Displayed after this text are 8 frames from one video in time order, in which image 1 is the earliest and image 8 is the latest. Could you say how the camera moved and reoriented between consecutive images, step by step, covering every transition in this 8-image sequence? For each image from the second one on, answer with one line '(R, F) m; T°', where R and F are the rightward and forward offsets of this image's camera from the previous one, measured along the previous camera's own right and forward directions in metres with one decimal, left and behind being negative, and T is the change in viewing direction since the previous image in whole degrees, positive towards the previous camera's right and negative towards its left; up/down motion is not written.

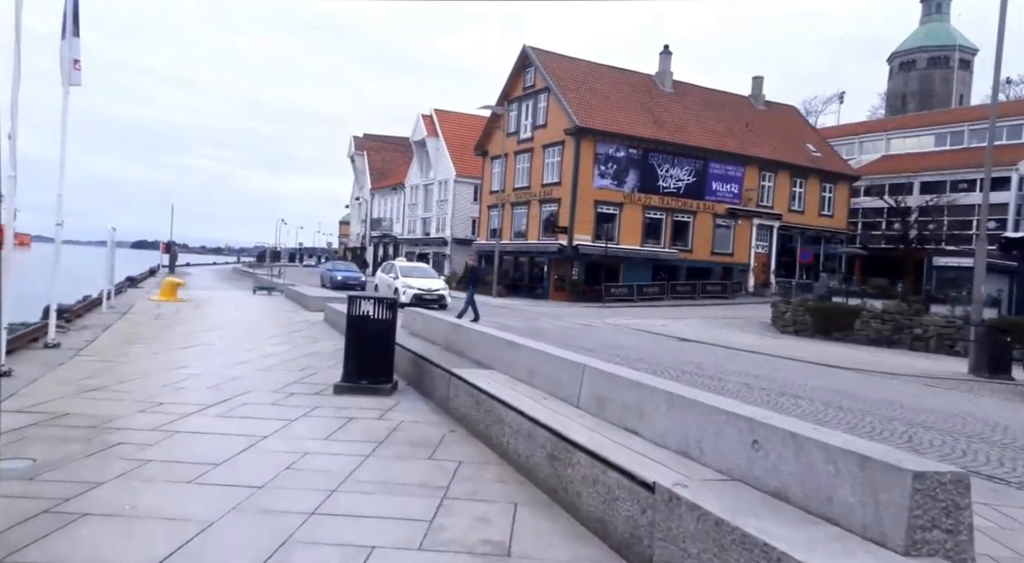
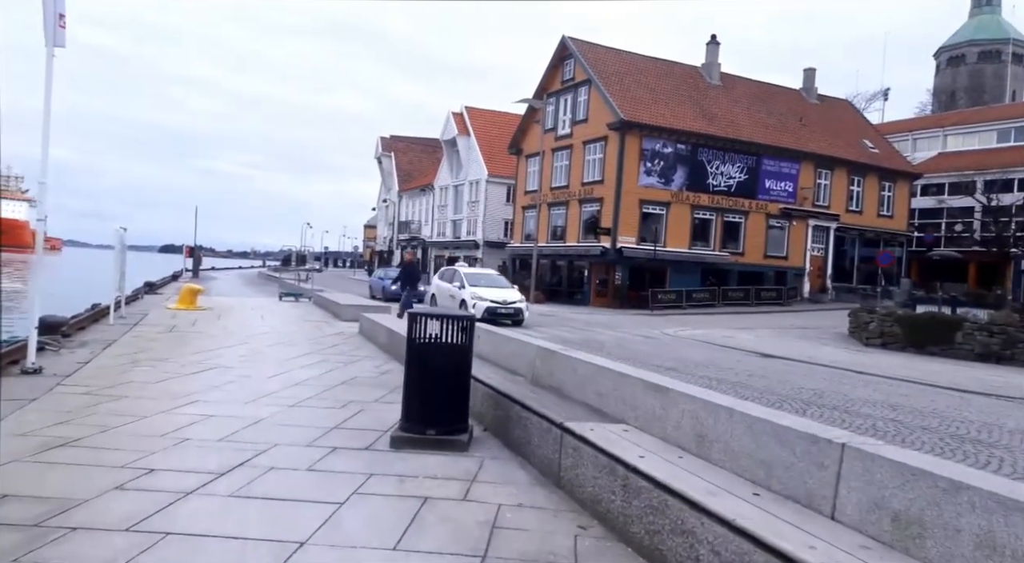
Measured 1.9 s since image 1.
(-0.9, +2.3) m; -2°
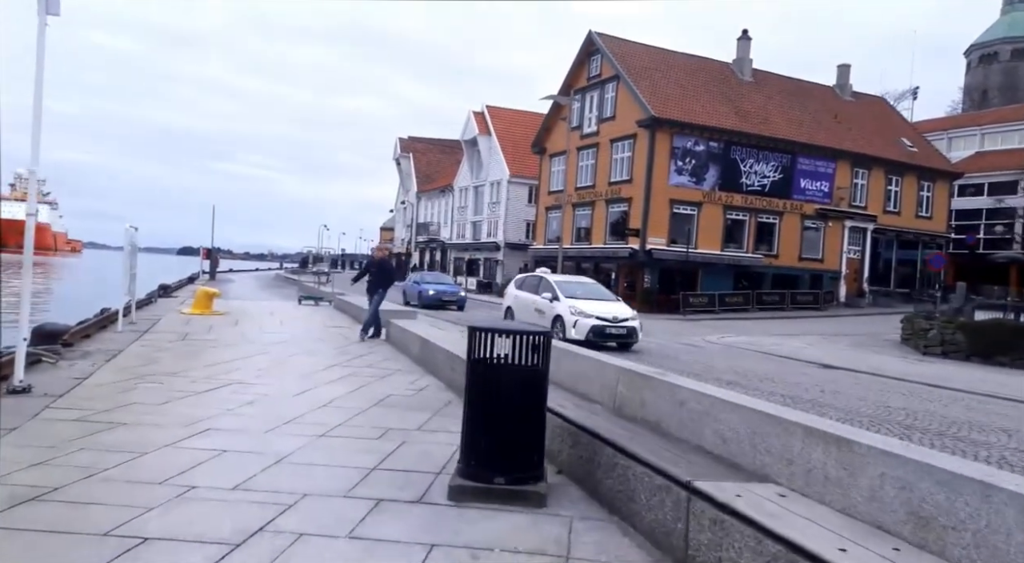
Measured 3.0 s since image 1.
(-0.5, +1.3) m; -1°
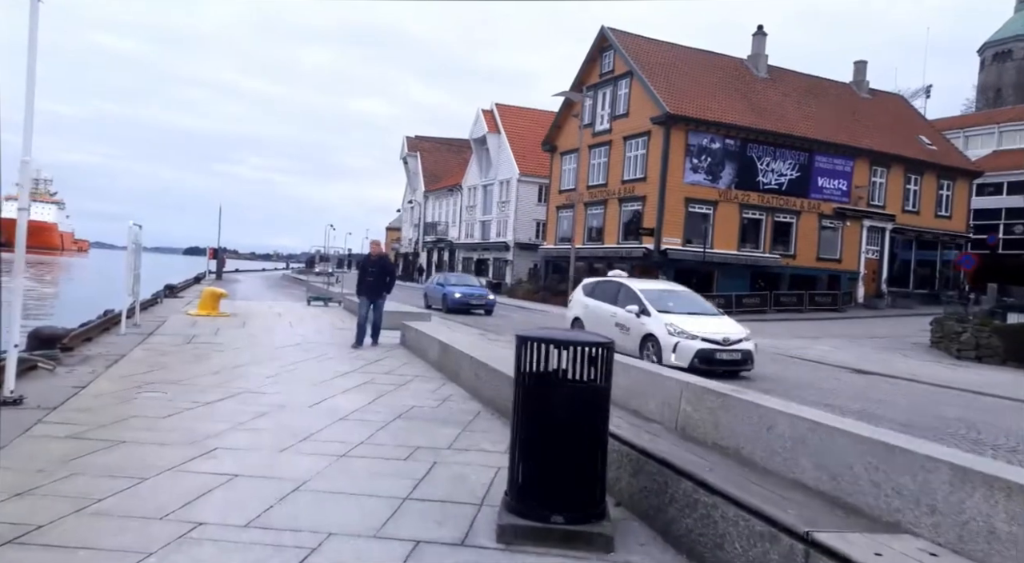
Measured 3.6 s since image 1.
(-0.3, +0.7) m; 0°
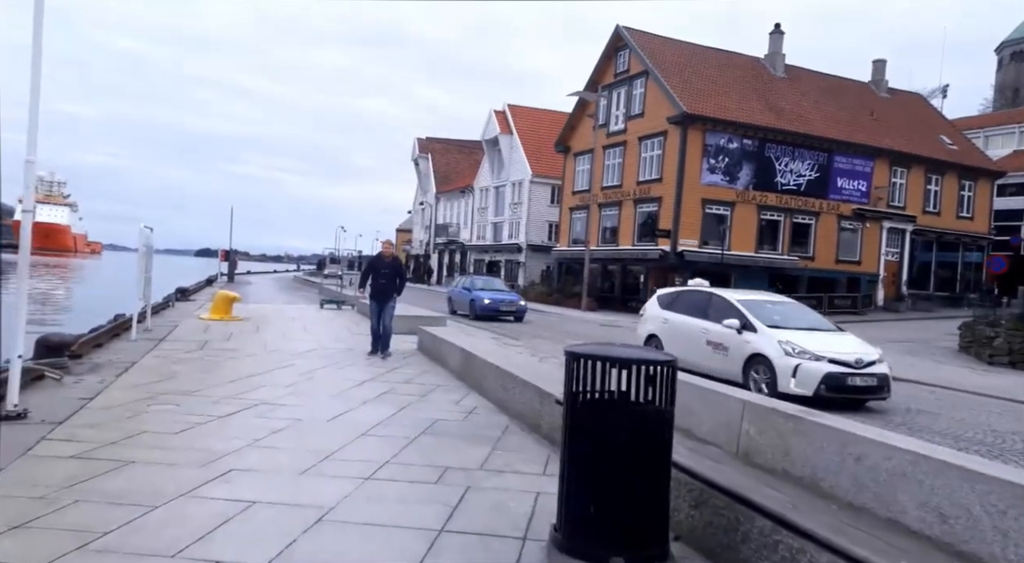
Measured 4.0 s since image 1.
(-0.2, +0.4) m; -1°
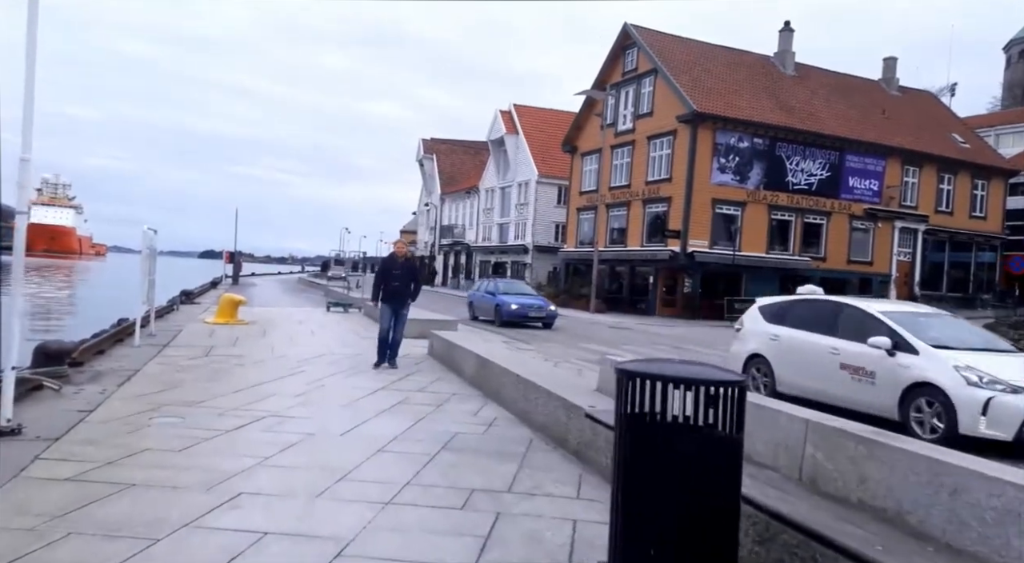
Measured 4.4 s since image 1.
(-0.2, +0.4) m; 0°
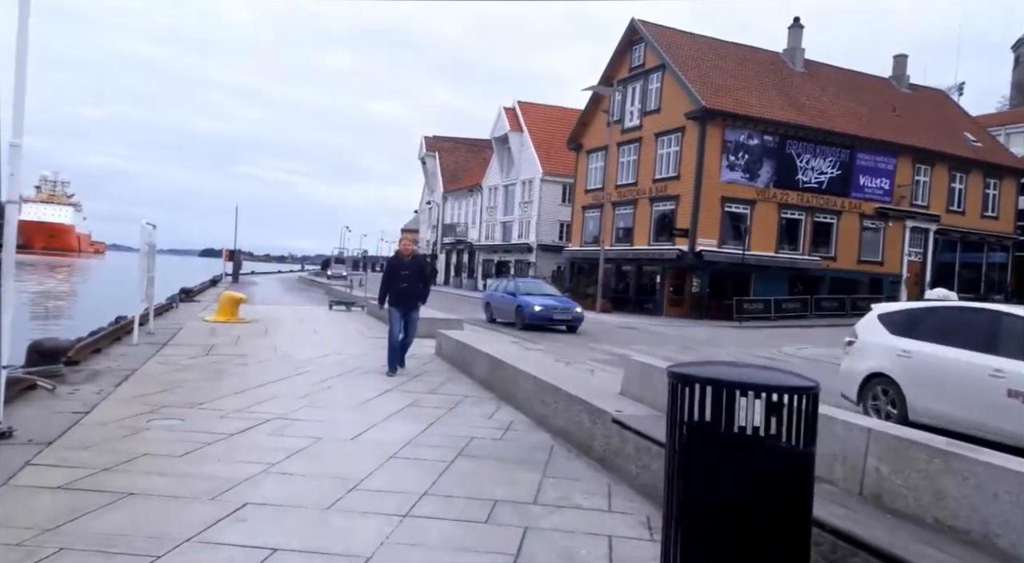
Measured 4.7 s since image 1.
(-0.2, +0.4) m; 0°
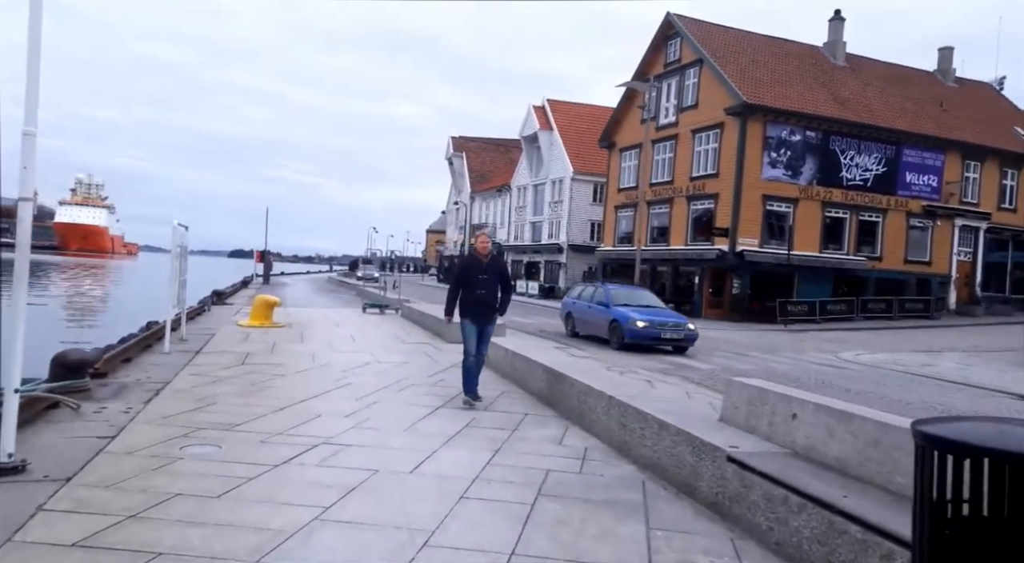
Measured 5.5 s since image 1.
(-0.5, +0.9) m; -2°
